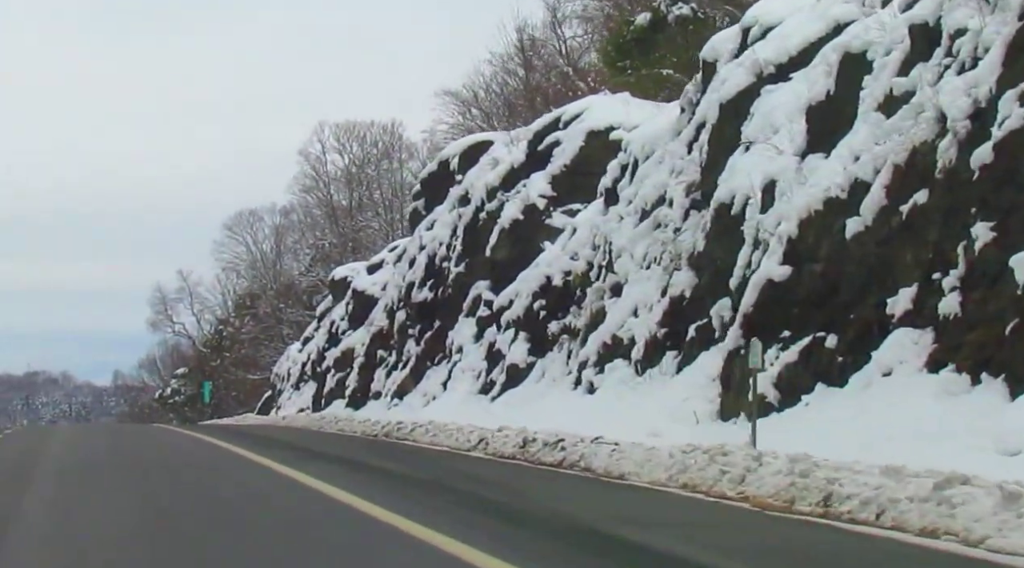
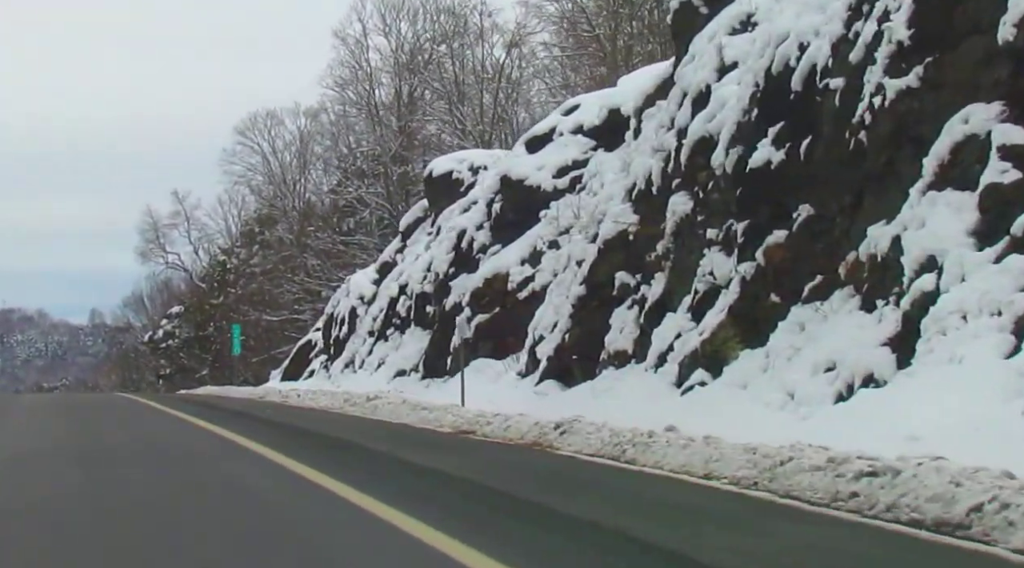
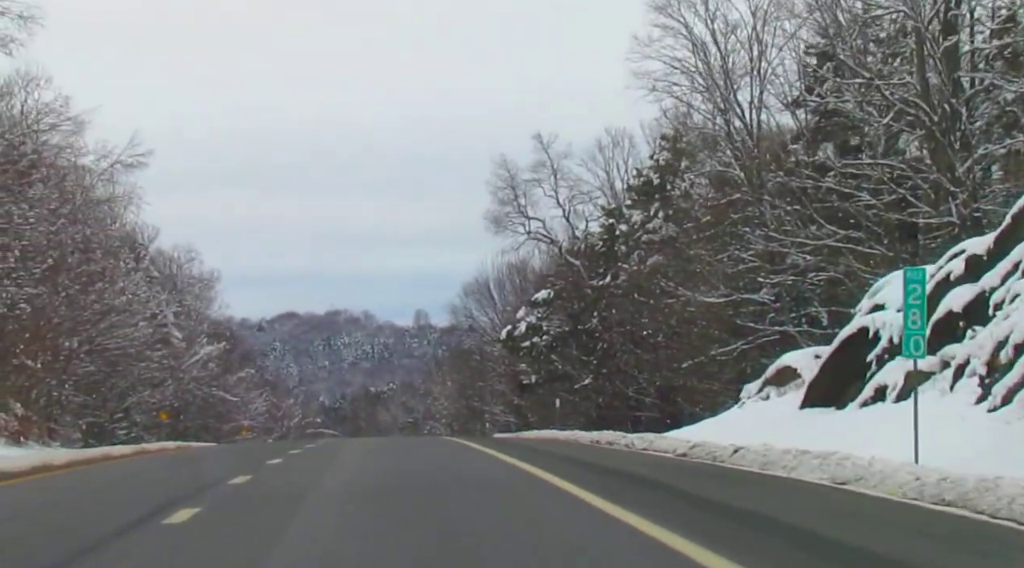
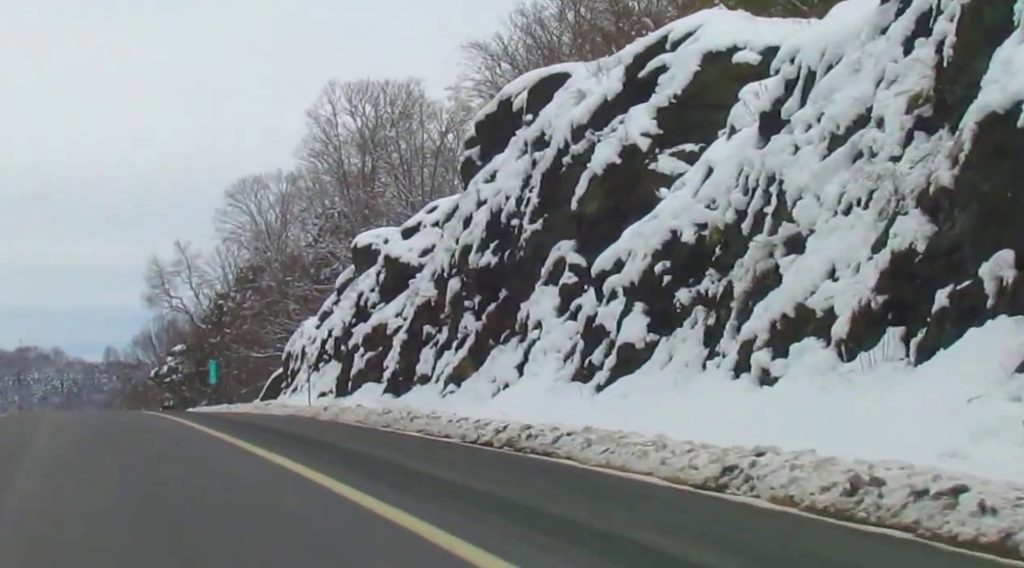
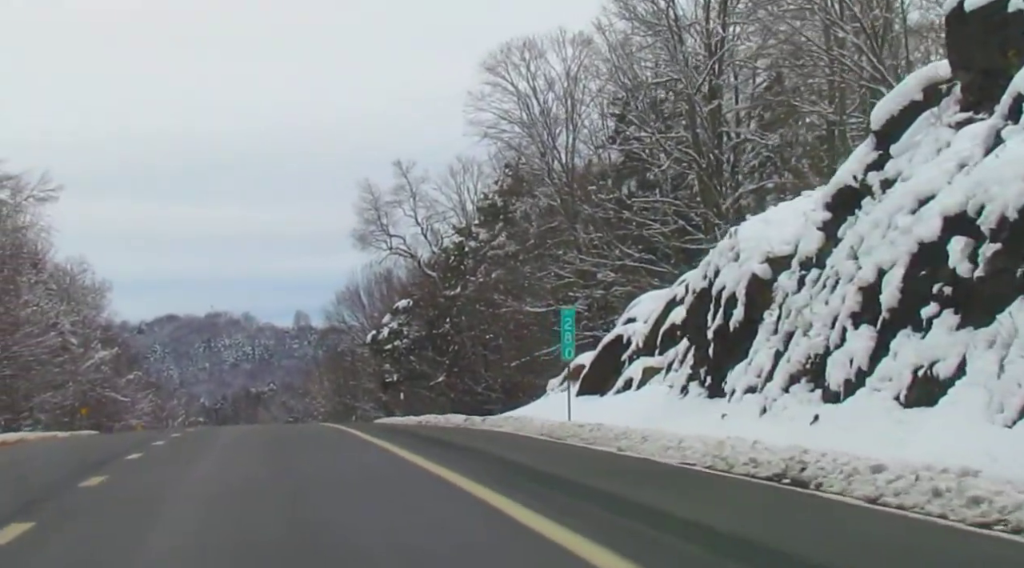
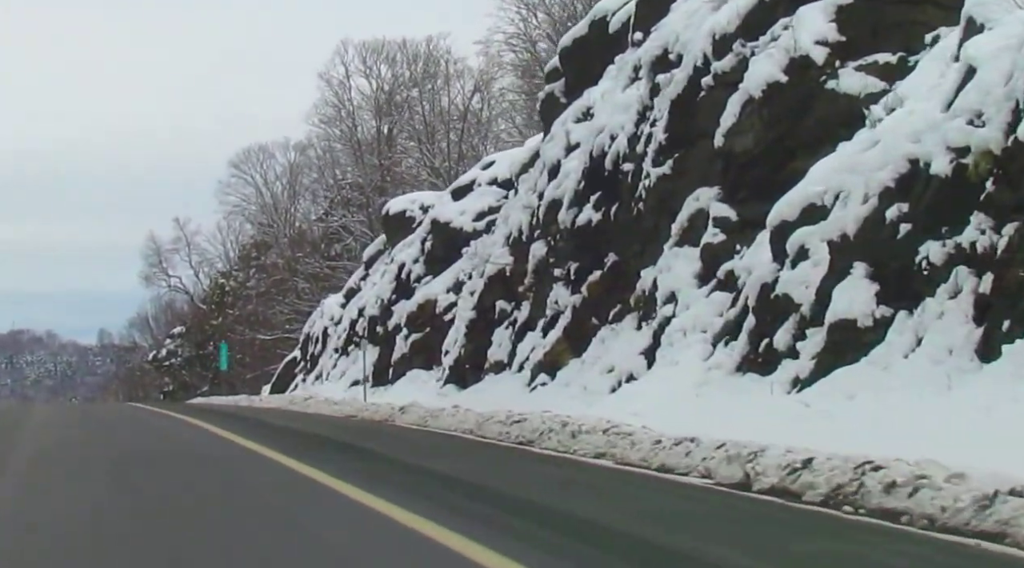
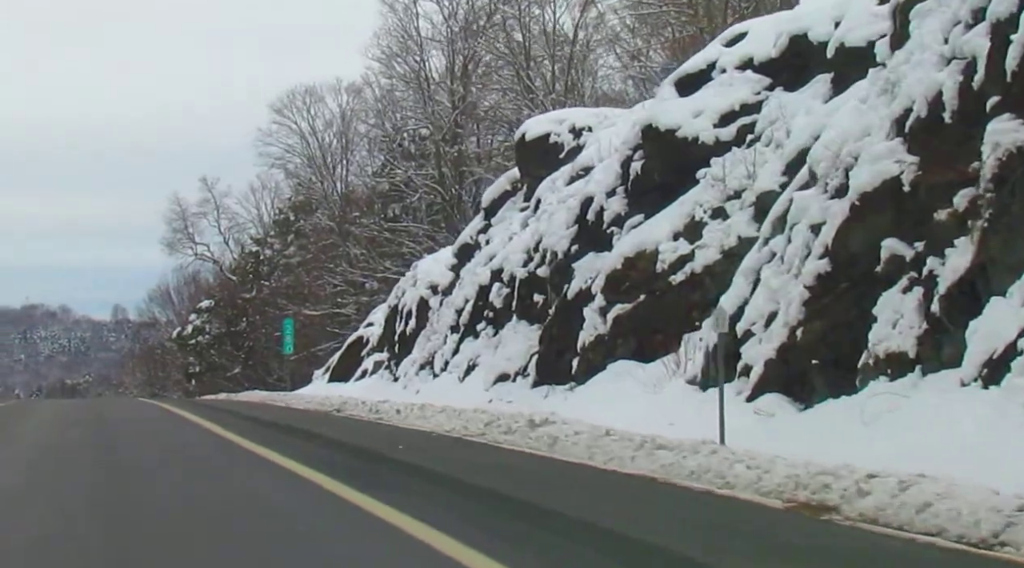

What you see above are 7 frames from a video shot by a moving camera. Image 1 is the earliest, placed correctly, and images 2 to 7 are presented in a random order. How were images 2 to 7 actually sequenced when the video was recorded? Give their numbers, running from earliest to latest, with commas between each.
4, 6, 2, 7, 5, 3
